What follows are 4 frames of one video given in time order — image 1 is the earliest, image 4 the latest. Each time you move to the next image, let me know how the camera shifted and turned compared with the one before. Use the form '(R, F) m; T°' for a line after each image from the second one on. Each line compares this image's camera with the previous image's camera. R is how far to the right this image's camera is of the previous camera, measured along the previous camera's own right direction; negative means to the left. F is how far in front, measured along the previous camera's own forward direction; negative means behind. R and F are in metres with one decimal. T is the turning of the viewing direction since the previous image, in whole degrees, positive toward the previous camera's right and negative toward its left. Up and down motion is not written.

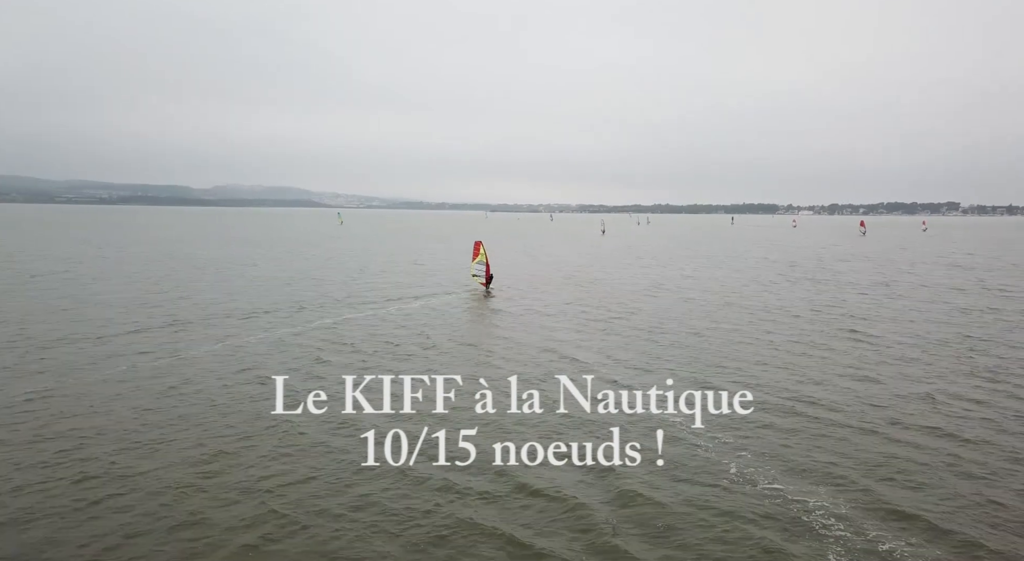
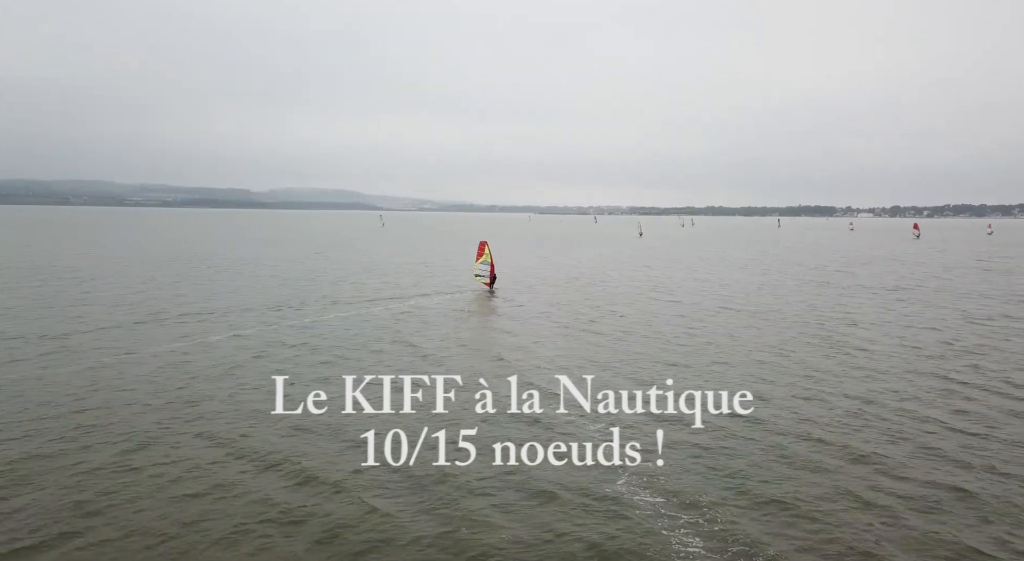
(+3.5, +0.4) m; -4°
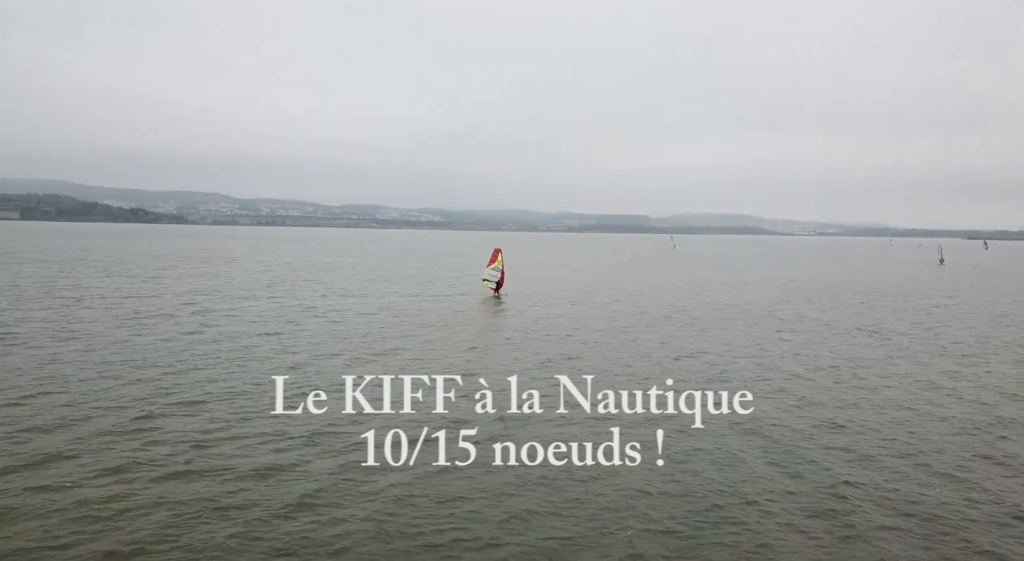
(+0.7, 0.0) m; -1°
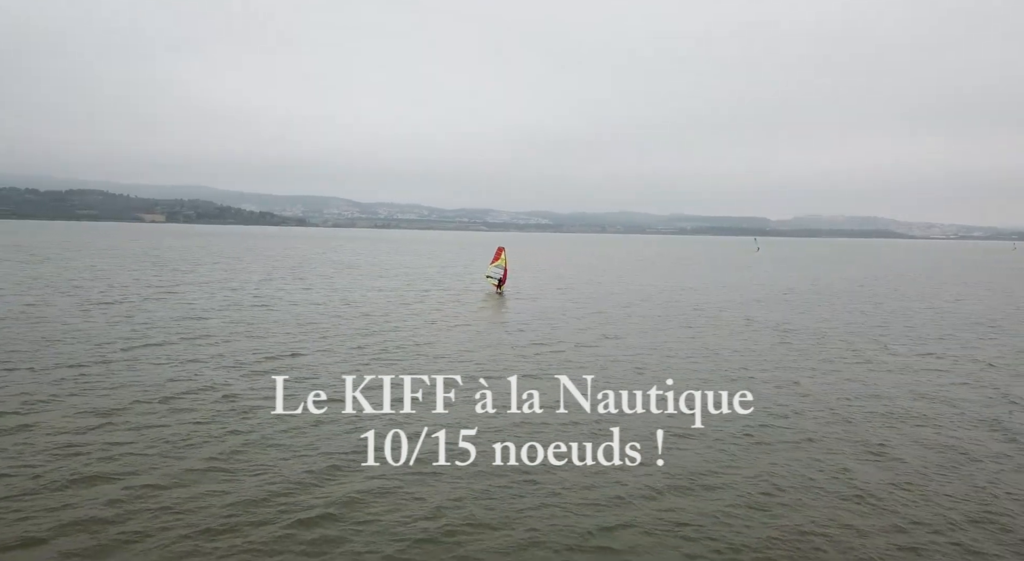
(0.0, 0.0) m; 0°
